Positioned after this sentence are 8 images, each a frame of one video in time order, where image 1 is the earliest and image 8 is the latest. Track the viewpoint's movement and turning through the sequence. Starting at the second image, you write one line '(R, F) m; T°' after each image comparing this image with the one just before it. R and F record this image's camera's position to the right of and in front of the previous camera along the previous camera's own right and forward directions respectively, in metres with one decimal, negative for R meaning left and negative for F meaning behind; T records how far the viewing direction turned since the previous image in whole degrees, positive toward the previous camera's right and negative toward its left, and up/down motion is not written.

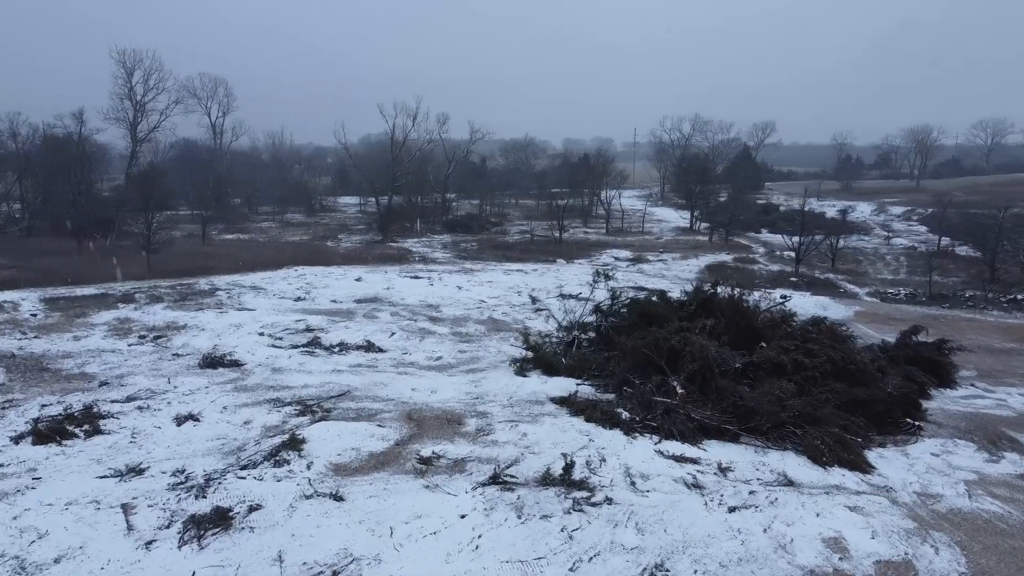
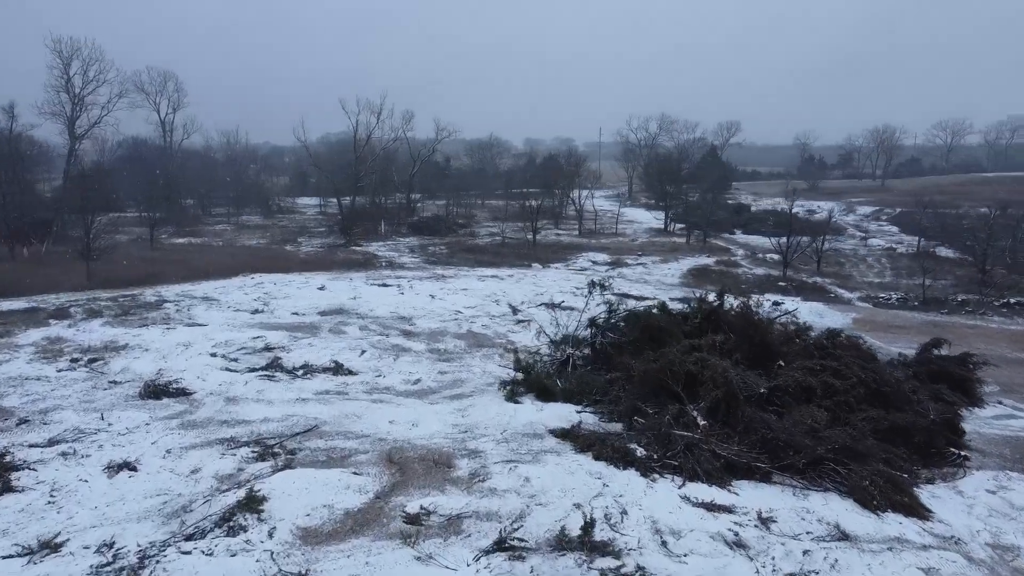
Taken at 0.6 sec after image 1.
(-0.4, +1.5) m; +3°
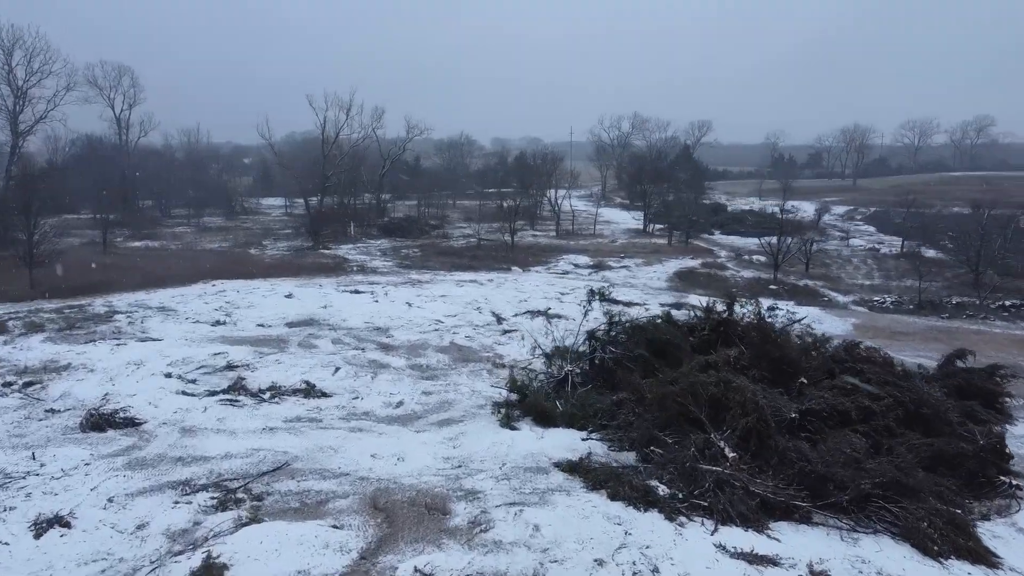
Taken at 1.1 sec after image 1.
(-0.3, +1.2) m; +2°
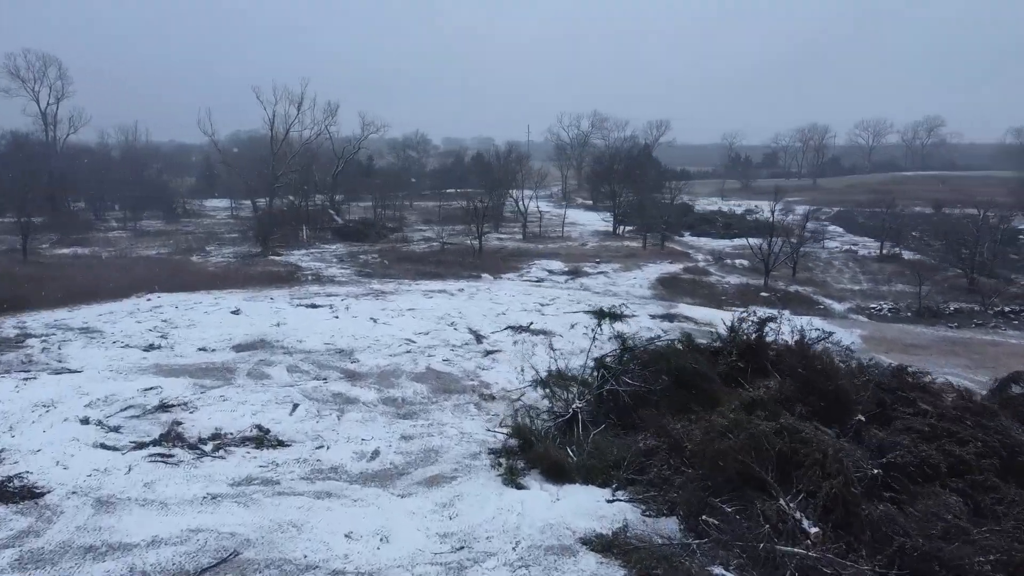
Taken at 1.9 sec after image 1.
(-0.5, +1.9) m; +3°
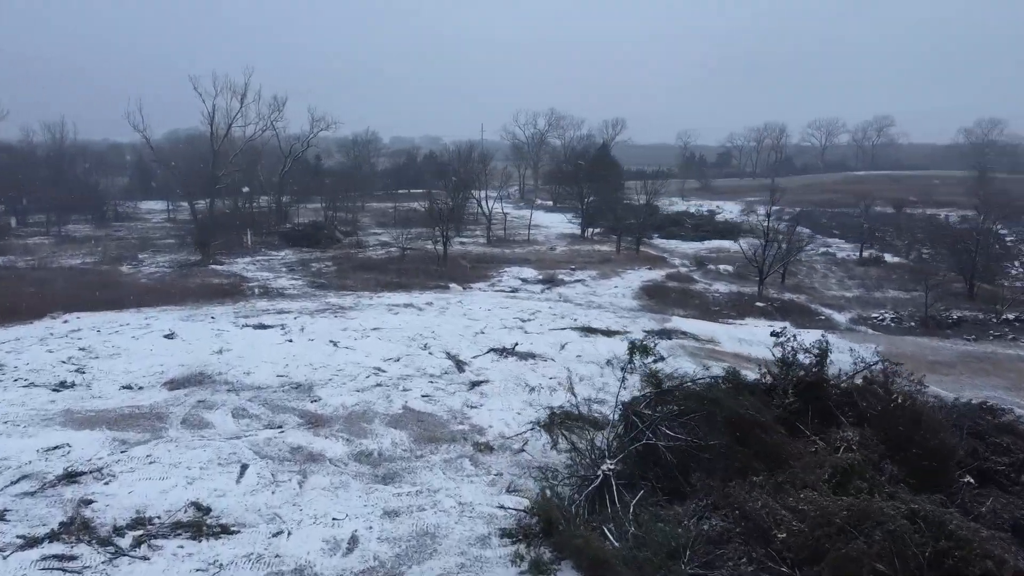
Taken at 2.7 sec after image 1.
(-0.6, +2.1) m; +4°
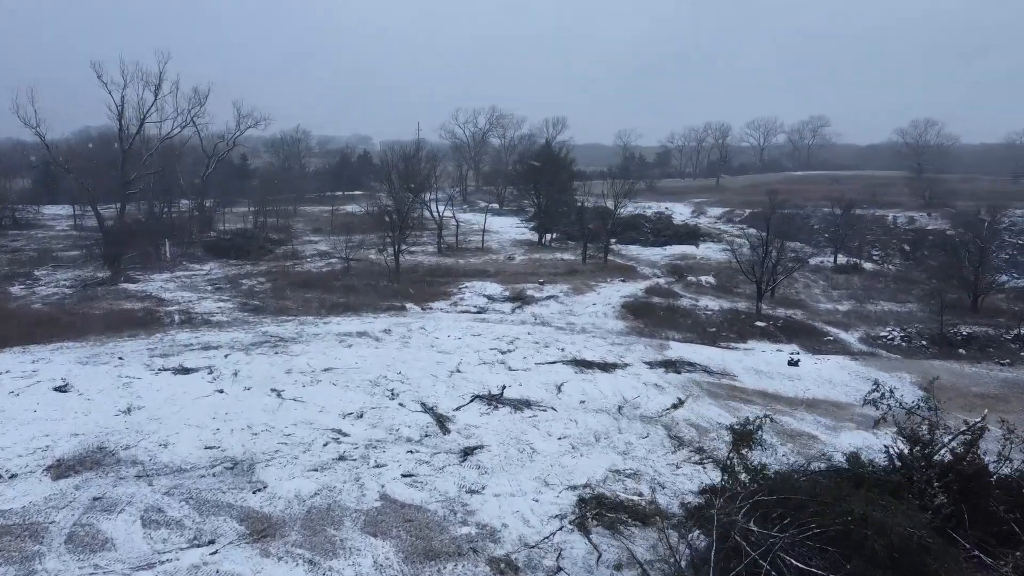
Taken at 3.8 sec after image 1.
(-0.8, +2.6) m; +5°
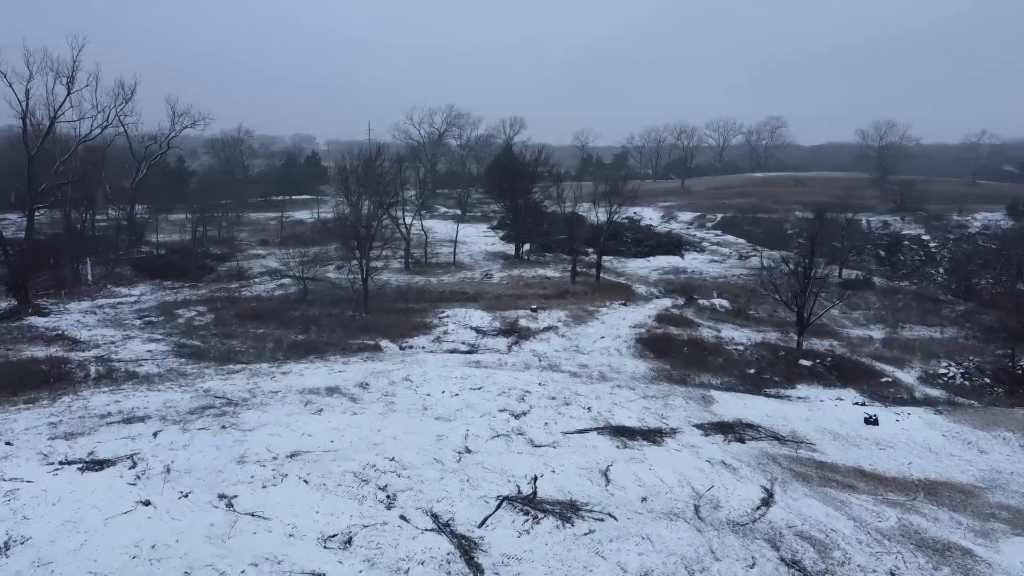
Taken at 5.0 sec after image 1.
(-1.0, +3.0) m; +4°
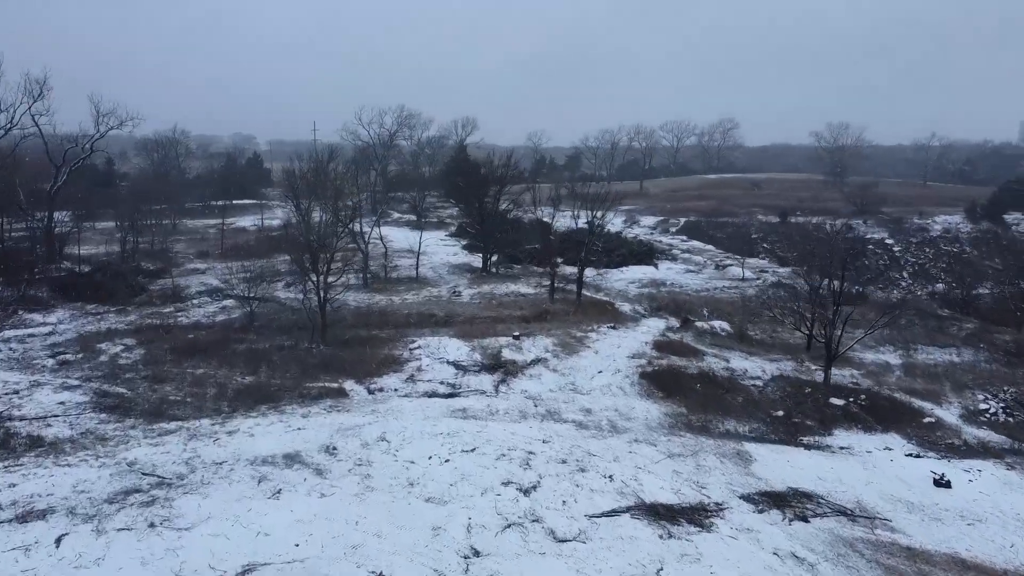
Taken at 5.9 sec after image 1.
(-0.7, +2.2) m; +4°
